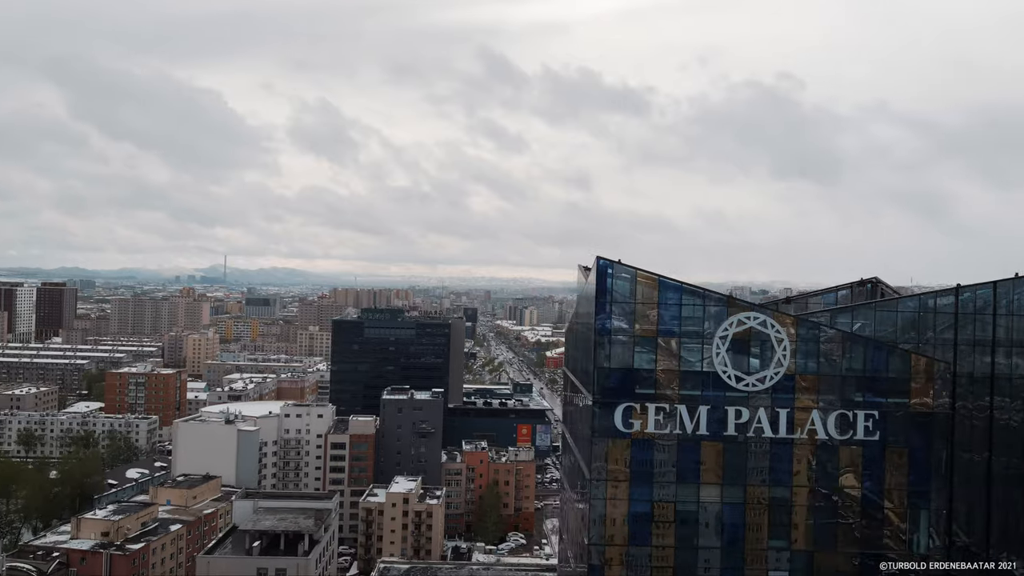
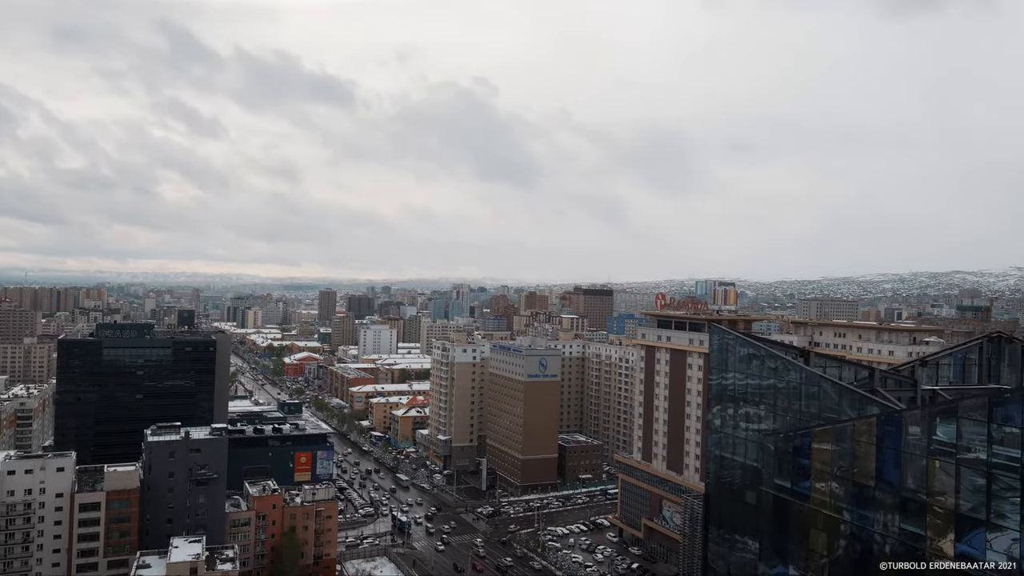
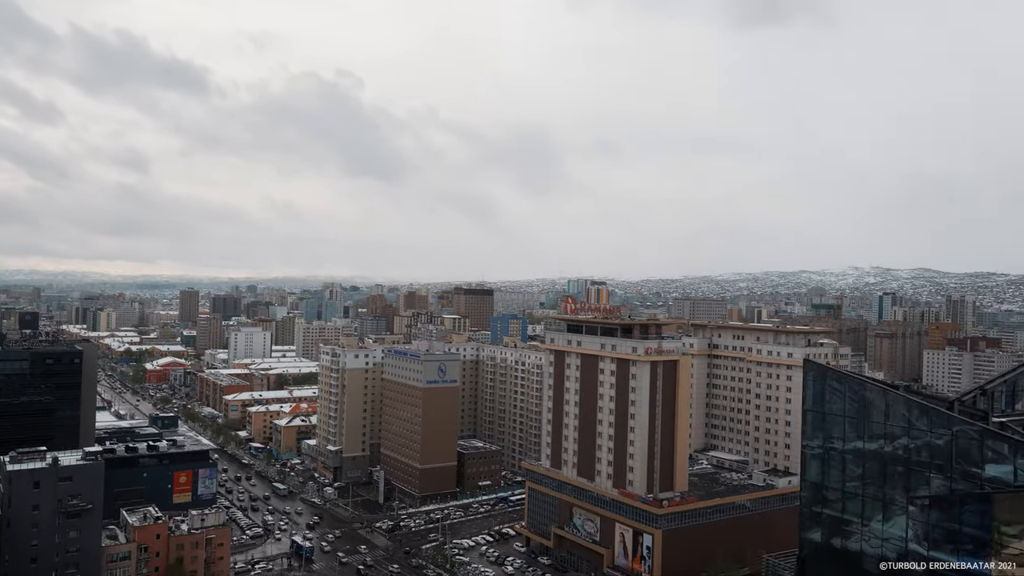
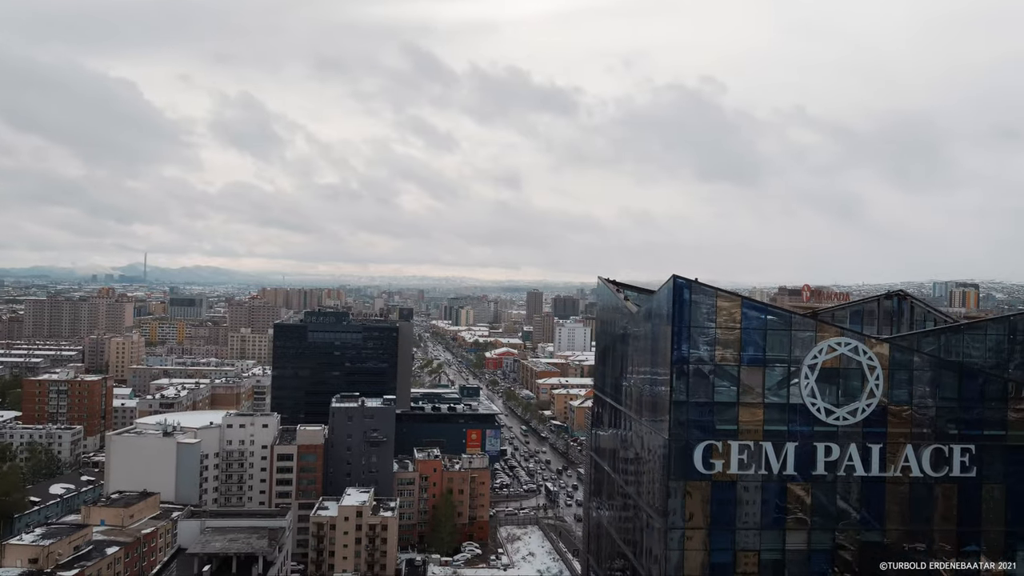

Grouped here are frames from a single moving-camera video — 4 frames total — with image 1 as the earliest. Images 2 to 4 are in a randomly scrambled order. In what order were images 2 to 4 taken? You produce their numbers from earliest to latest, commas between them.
4, 2, 3
